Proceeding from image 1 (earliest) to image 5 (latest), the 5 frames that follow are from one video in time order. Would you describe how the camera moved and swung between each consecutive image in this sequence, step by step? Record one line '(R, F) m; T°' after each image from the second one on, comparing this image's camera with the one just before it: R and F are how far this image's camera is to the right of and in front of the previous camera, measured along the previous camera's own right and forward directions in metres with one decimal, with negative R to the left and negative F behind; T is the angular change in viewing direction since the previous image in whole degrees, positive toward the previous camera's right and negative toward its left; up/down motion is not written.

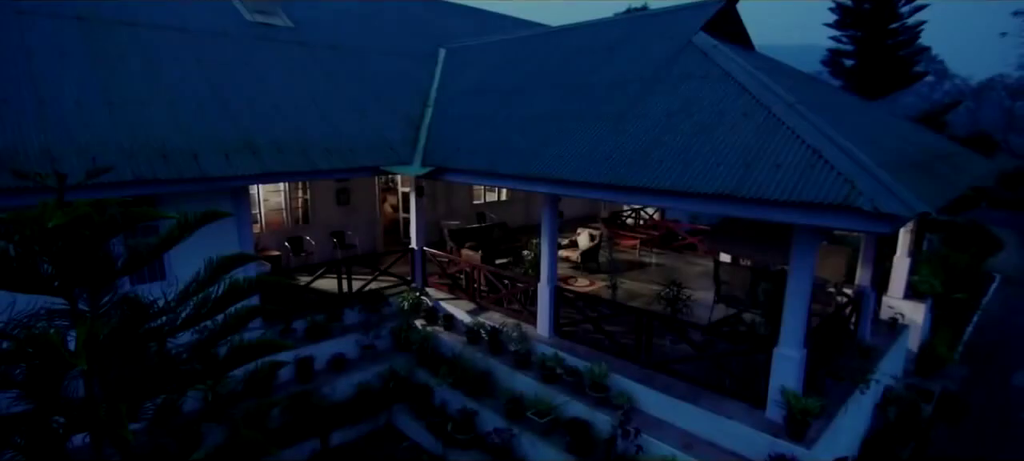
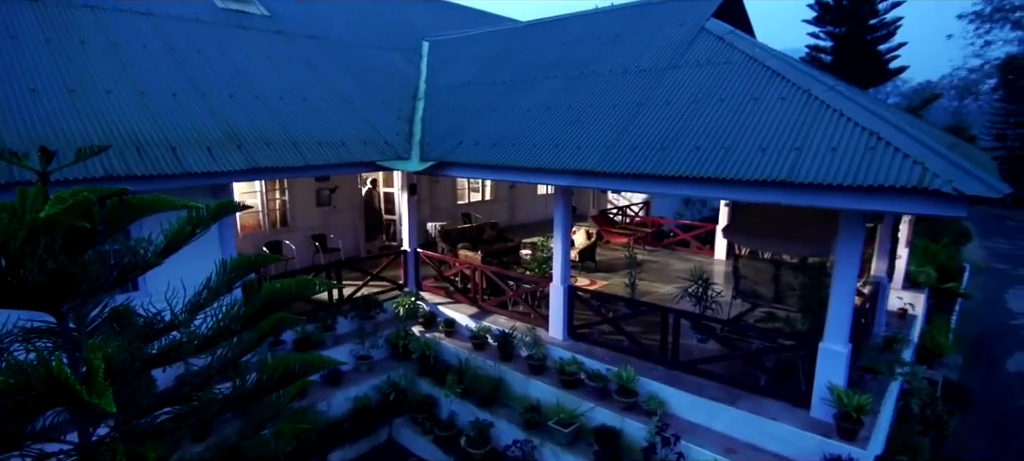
(-0.7, +0.5) m; +4°
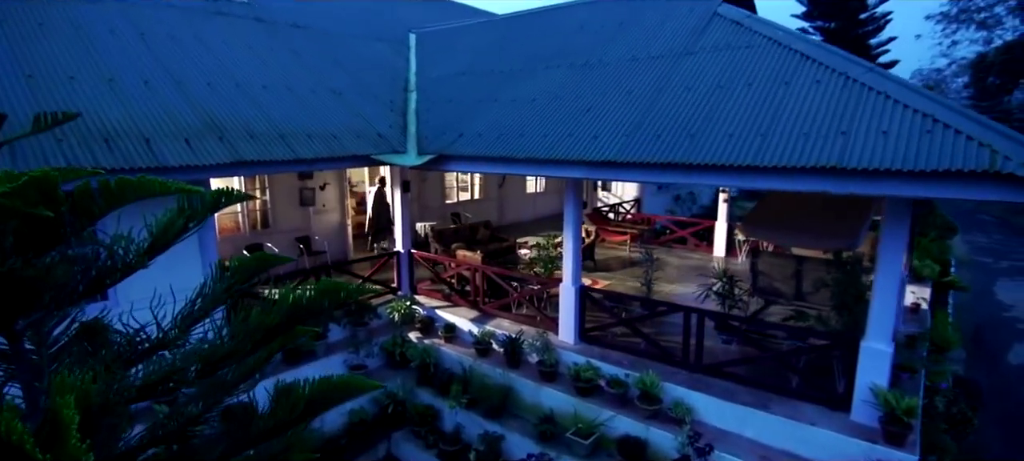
(-0.4, +0.5) m; +3°
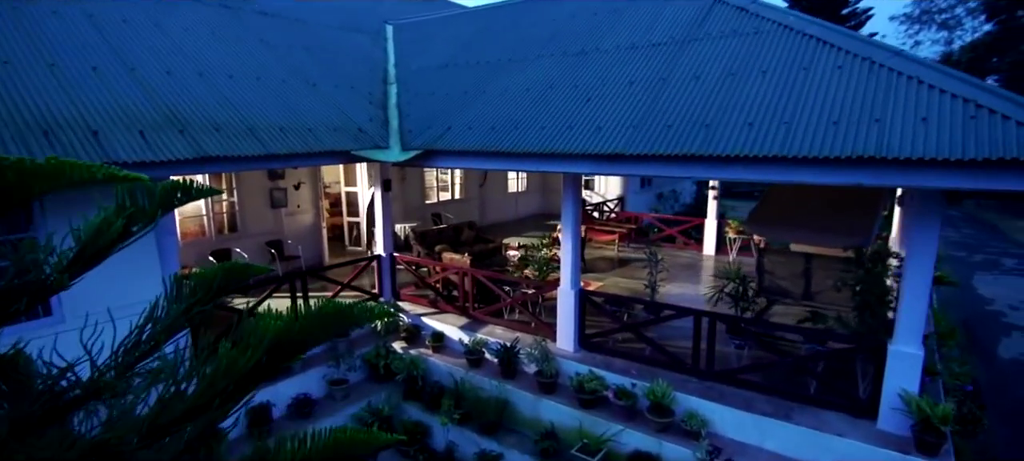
(-0.2, +0.5) m; +3°
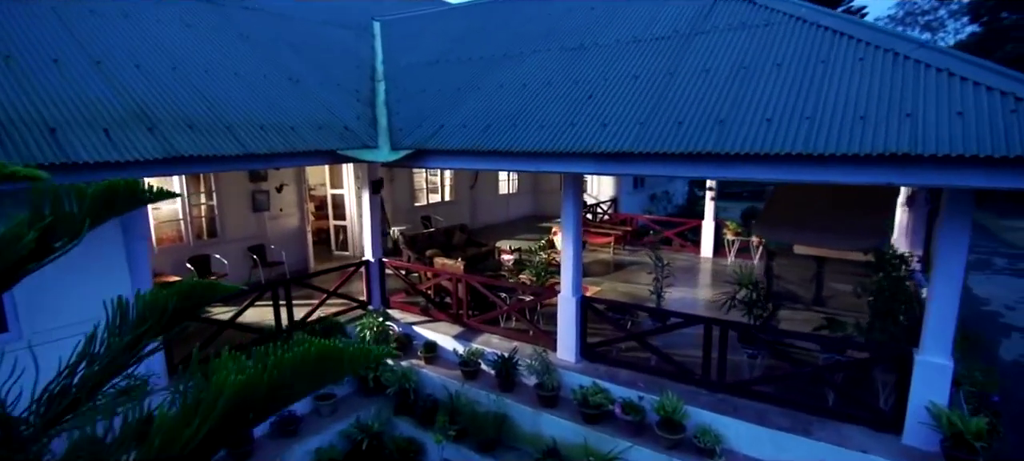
(-0.1, +0.4) m; +1°
